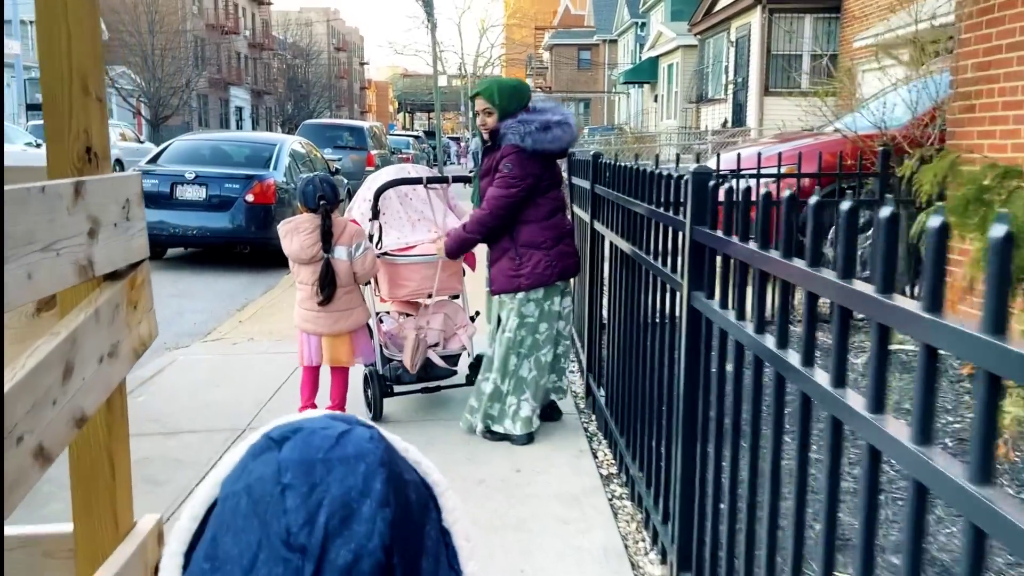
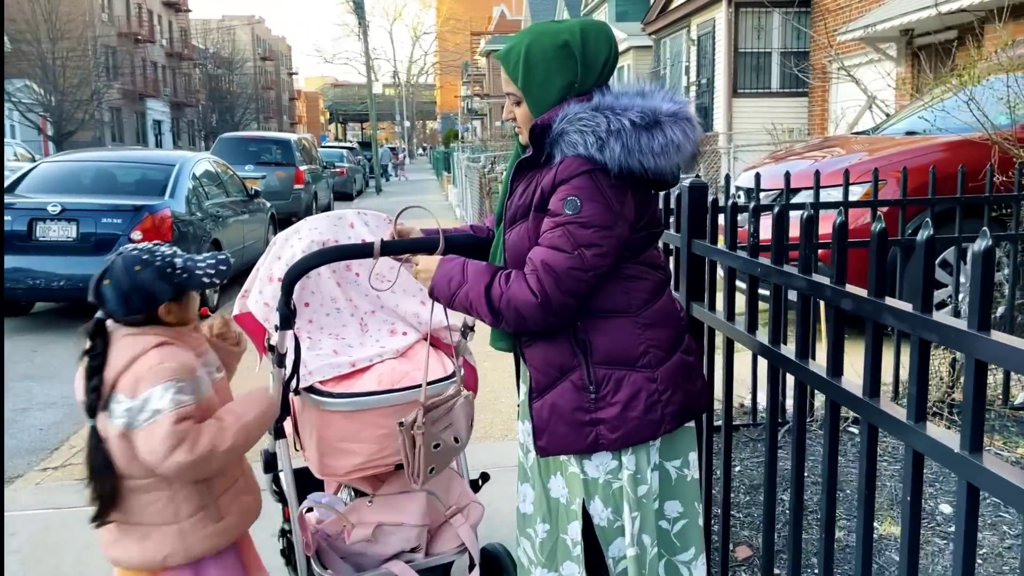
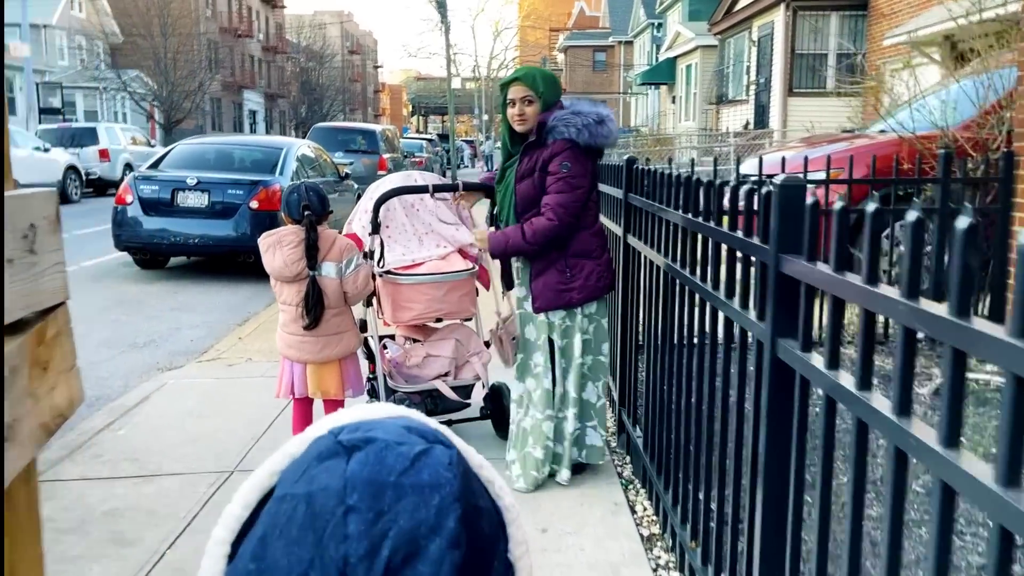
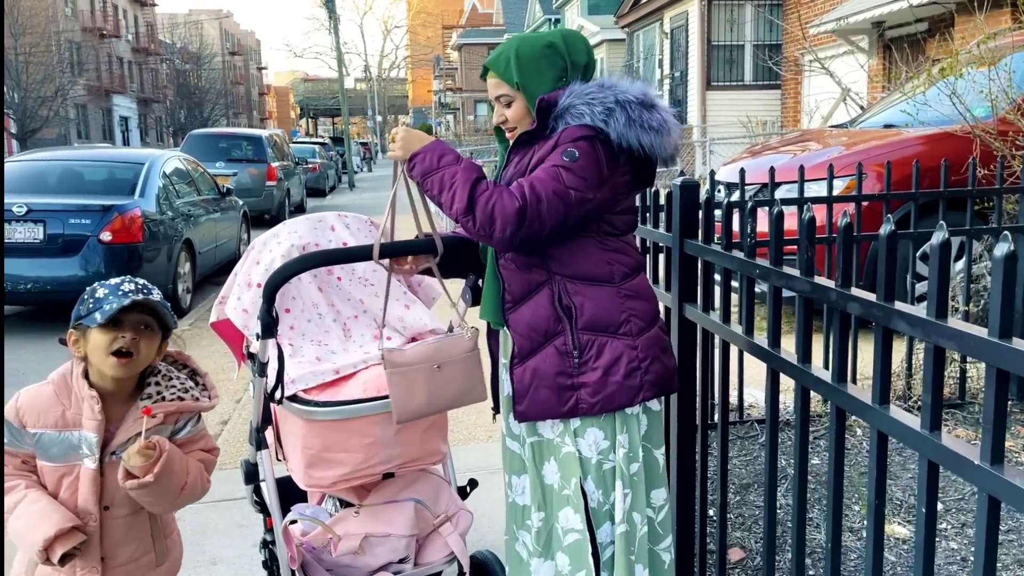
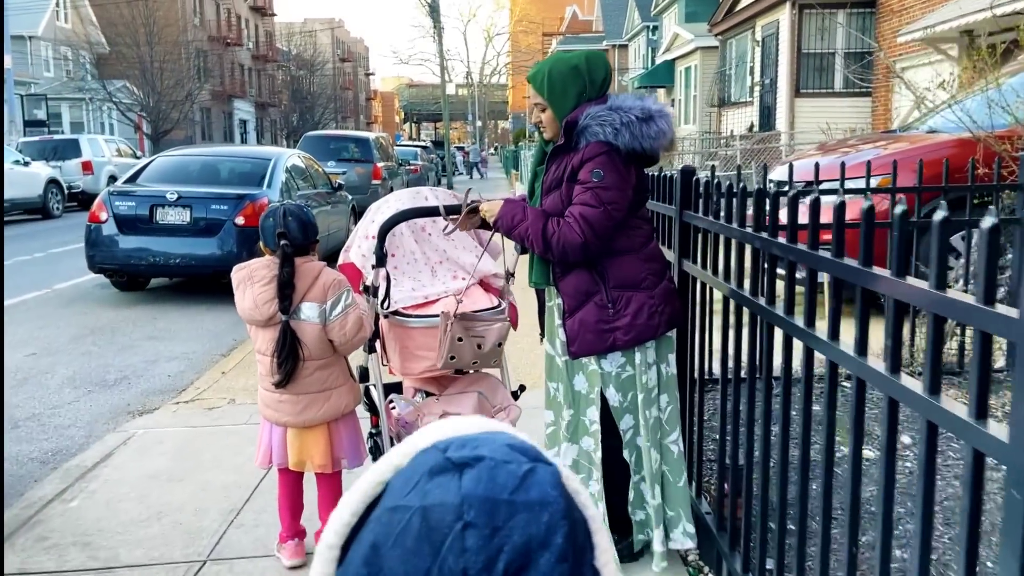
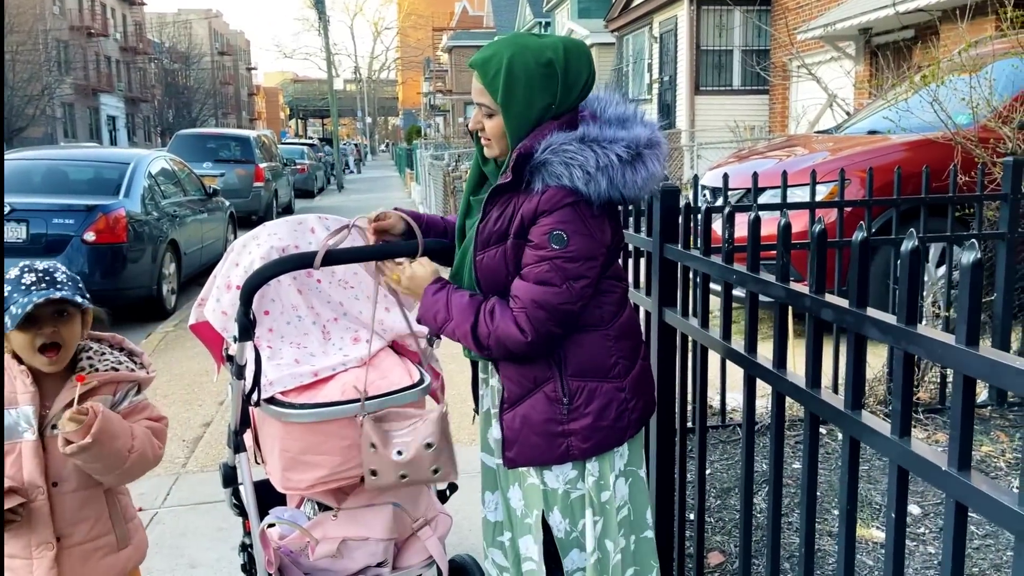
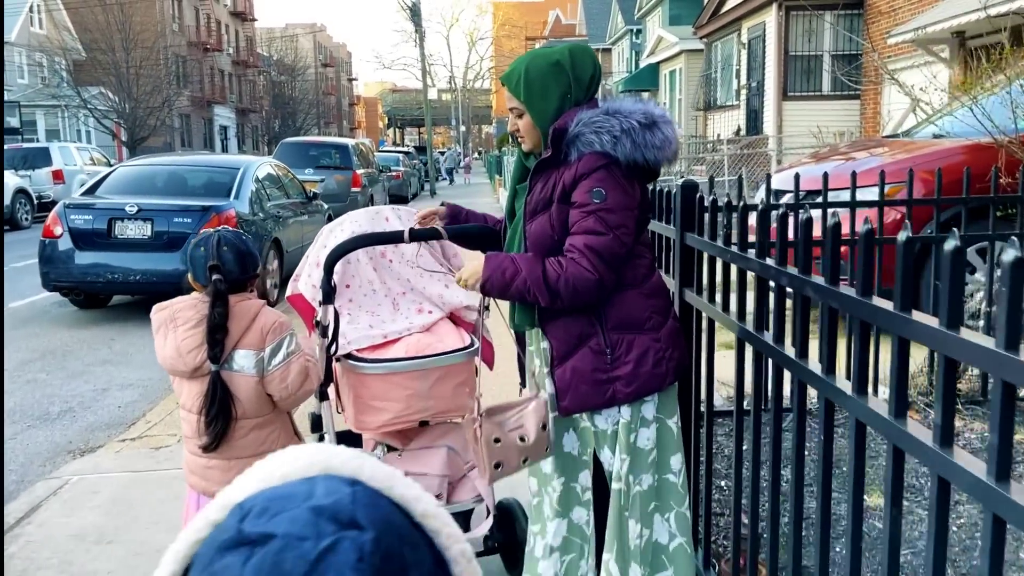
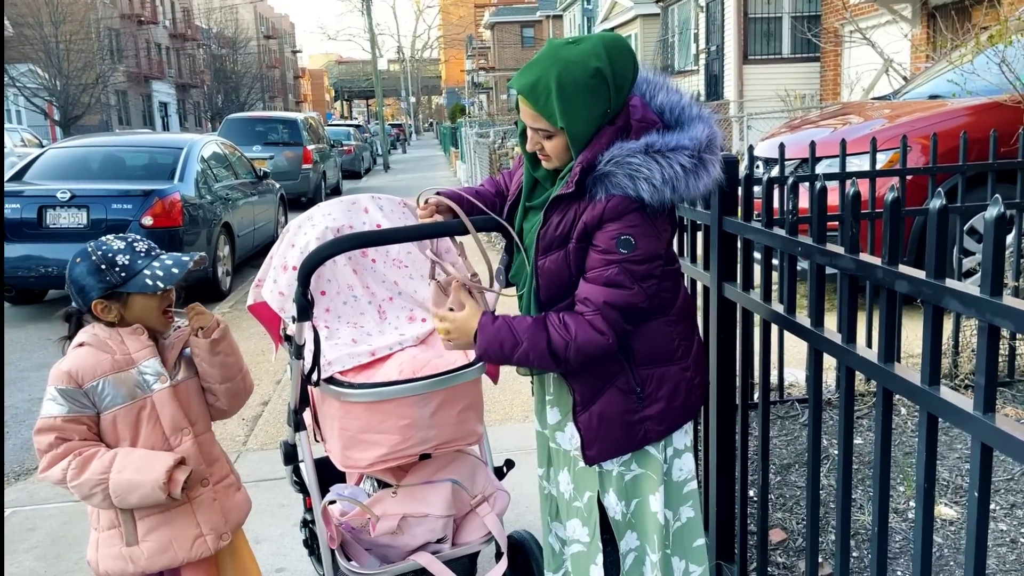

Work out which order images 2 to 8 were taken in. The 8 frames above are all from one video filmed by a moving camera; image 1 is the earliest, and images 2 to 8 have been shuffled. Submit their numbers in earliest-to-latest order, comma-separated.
3, 5, 7, 2, 6, 4, 8
